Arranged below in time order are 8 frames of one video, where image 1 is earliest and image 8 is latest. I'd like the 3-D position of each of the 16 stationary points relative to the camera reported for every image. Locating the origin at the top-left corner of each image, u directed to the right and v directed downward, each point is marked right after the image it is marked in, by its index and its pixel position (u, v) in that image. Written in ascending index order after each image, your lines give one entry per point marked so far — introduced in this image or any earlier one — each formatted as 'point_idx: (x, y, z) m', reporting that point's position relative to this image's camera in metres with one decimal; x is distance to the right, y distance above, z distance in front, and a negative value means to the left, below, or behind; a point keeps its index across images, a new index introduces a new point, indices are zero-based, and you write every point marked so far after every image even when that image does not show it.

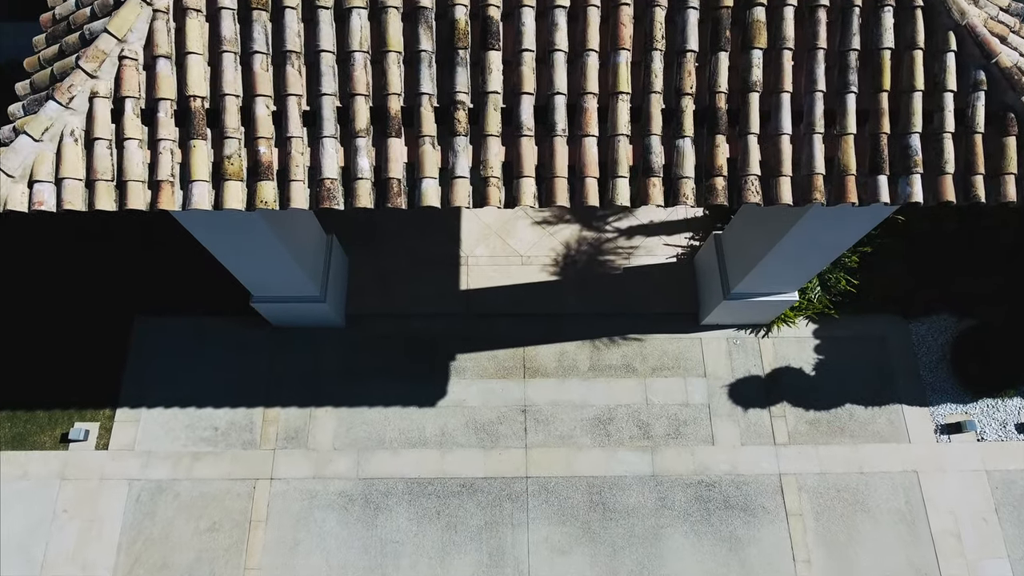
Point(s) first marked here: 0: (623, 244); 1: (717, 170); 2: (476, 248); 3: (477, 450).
0: (+1.6, +0.6, +9.2) m
1: (+1.4, +0.8, +4.5) m
2: (-0.5, +0.6, +9.1) m
3: (-0.4, -2.1, +8.1) m
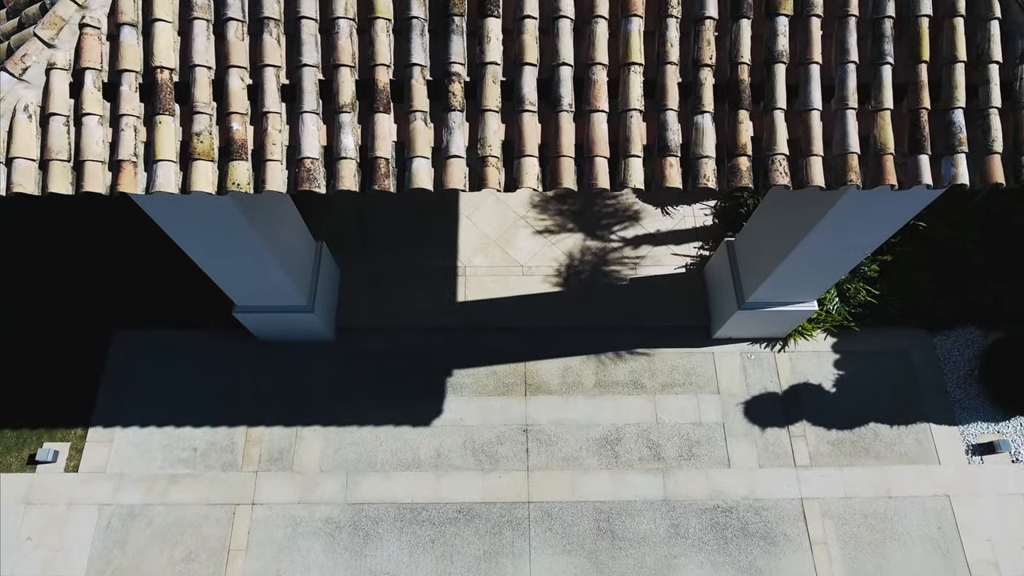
0: (+1.6, +0.5, +8.7) m
1: (+1.4, +0.9, +4.0) m
2: (-0.5, +0.4, +8.6) m
3: (-0.4, -2.2, +7.6) m
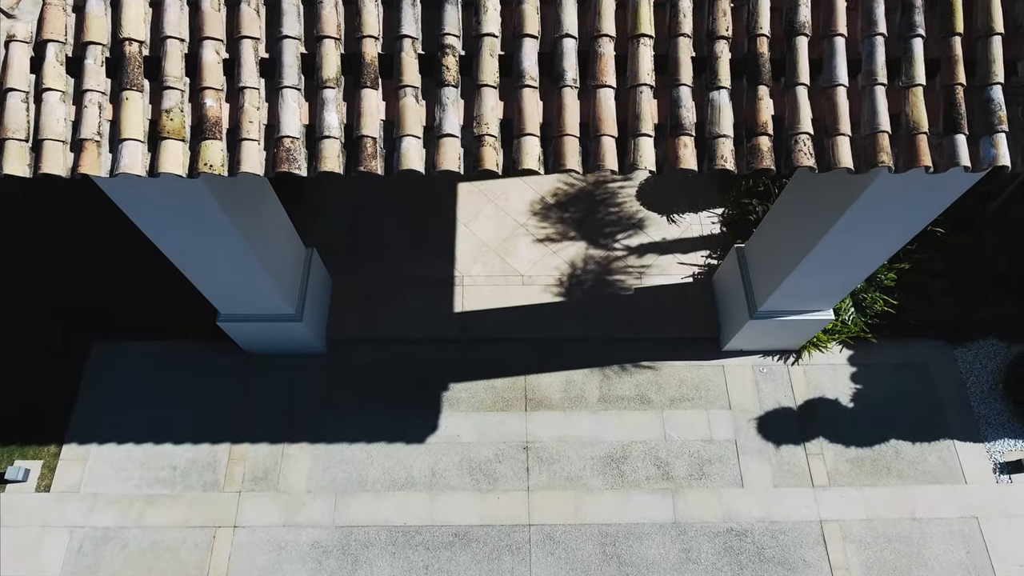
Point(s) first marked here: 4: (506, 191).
0: (+1.6, +0.3, +8.3) m
1: (+1.4, +0.9, +3.7) m
2: (-0.5, +0.3, +8.3) m
3: (-0.4, -2.3, +7.1) m
4: (-0.1, +1.3, +8.7) m
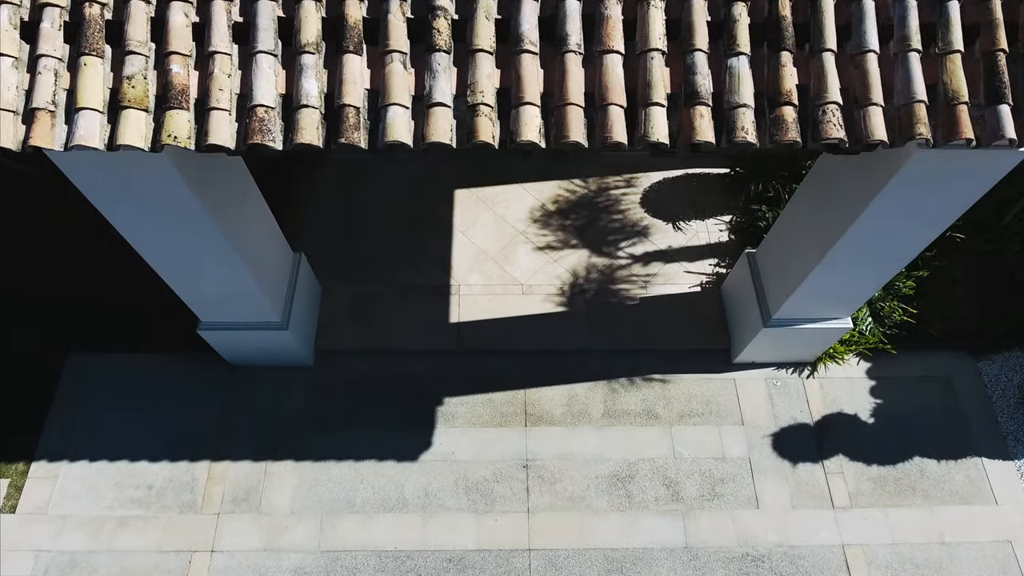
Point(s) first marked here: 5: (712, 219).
0: (+1.6, +0.2, +8.0) m
1: (+1.4, +1.0, +3.3) m
2: (-0.5, +0.2, +7.9) m
3: (-0.5, -2.4, +6.6) m
4: (-0.1, +1.2, +8.4) m
5: (+2.6, +0.9, +8.3) m
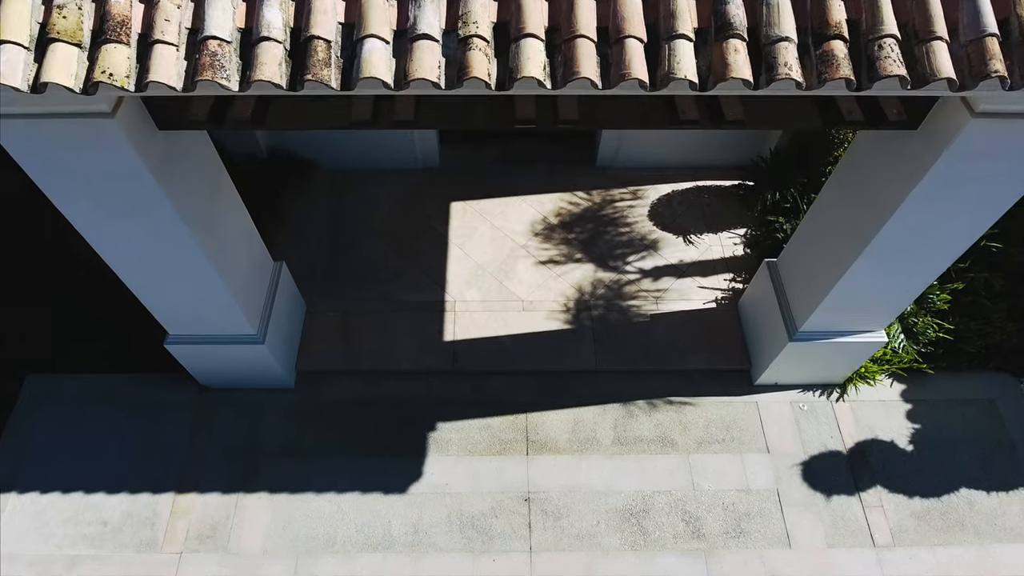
0: (+1.6, 0.0, +7.4) m
1: (+1.4, +1.1, +2.8) m
2: (-0.5, 0.0, +7.3) m
3: (-0.5, -2.4, +5.8) m
4: (-0.1, +1.0, +7.9) m
5: (+2.6, +0.7, +7.8) m
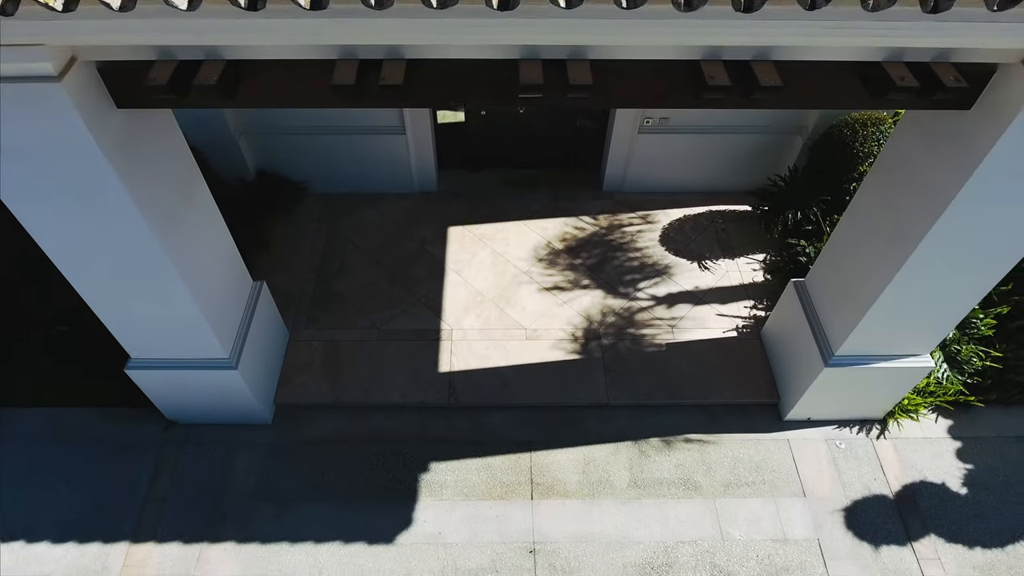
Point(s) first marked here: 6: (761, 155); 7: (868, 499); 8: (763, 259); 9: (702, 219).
0: (+1.6, -0.3, +6.8) m
1: (+1.4, +1.3, +2.4) m
2: (-0.5, -0.3, +6.7) m
3: (-0.4, -2.6, +5.0) m
4: (-0.1, +0.6, +7.4) m
5: (+2.6, +0.3, +7.2) m
6: (+2.9, +1.5, +7.4) m
7: (+3.2, -1.9, +5.7) m
8: (+2.8, +0.3, +7.2) m
9: (+2.3, +0.8, +7.6) m
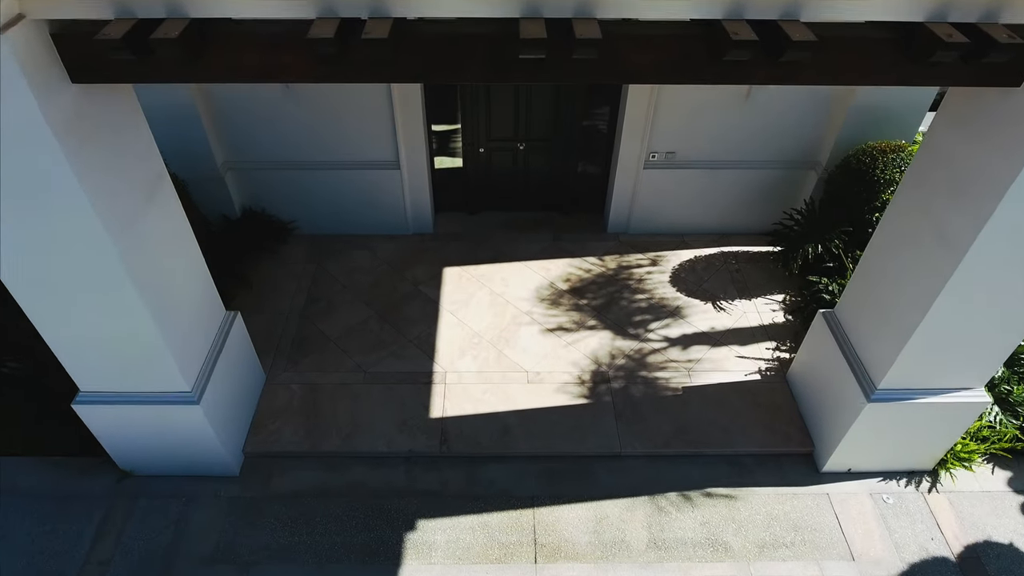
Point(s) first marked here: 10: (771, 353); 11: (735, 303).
0: (+1.6, -0.7, +6.2) m
1: (+1.4, +1.5, +2.0) m
2: (-0.5, -0.7, +6.1) m
3: (-0.4, -2.7, +4.1) m
4: (-0.1, +0.1, +6.9) m
5: (+2.6, -0.1, +6.7) m
6: (+2.9, +1.1, +7.0) m
7: (+3.2, -2.1, +4.9) m
8: (+2.8, -0.1, +6.7) m
9: (+2.3, +0.3, +7.1) m
10: (+2.5, -0.6, +6.2) m
11: (+2.3, -0.2, +6.7) m
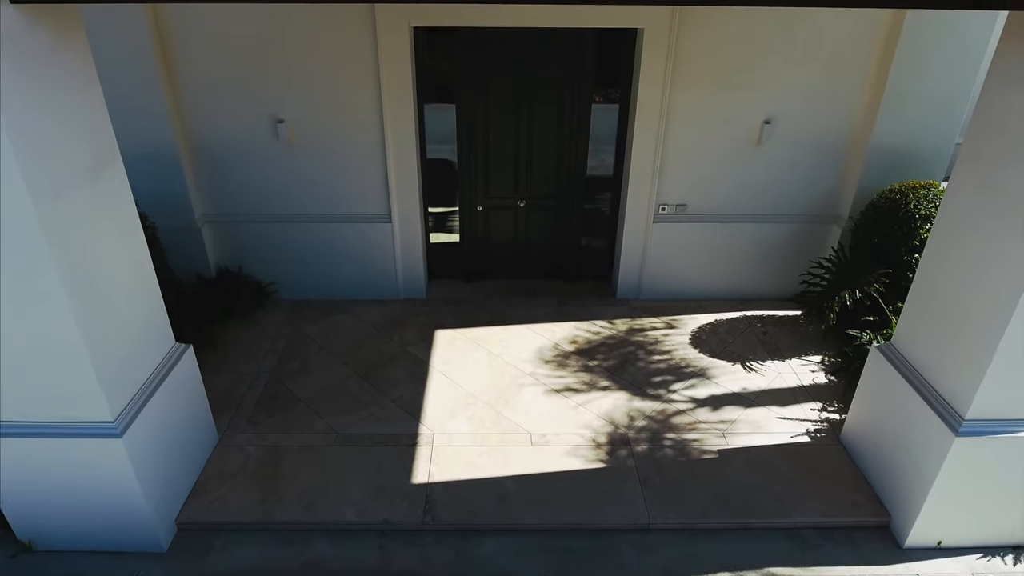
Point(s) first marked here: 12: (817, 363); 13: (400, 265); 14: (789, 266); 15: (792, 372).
0: (+1.6, -1.1, +5.3) m
1: (+1.4, +2.1, +1.8) m
2: (-0.5, -1.1, +5.2) m
3: (-0.4, -2.5, +2.8) m
4: (-0.1, -0.5, +6.2) m
5: (+2.6, -0.7, +5.9) m
6: (+2.9, +0.4, +6.5) m
7: (+3.2, -2.1, +3.6) m
8: (+2.8, -0.7, +5.9) m
9: (+2.3, -0.4, +6.4) m
10: (+2.5, -1.1, +5.3) m
11: (+2.3, -0.7, +5.9) m
12: (+2.8, -0.7, +5.8) m
13: (-1.1, +0.2, +6.6) m
14: (+2.9, +0.2, +6.6) m
15: (+2.5, -0.8, +5.8) m
